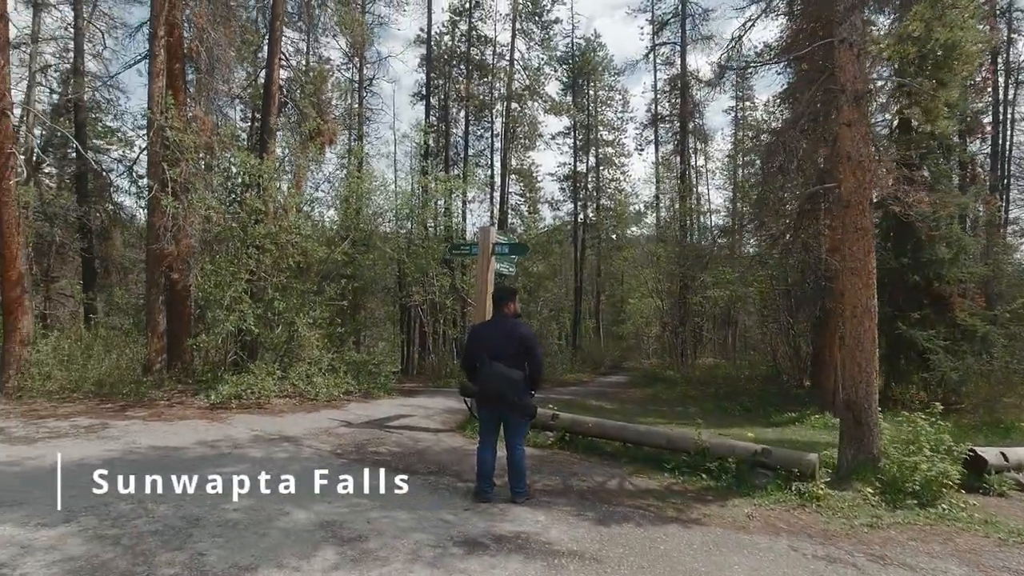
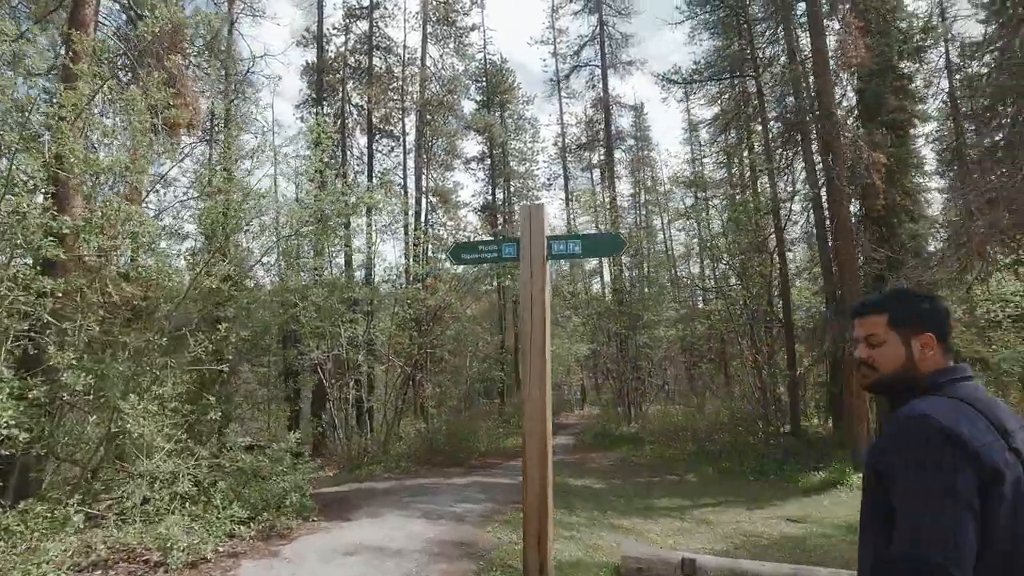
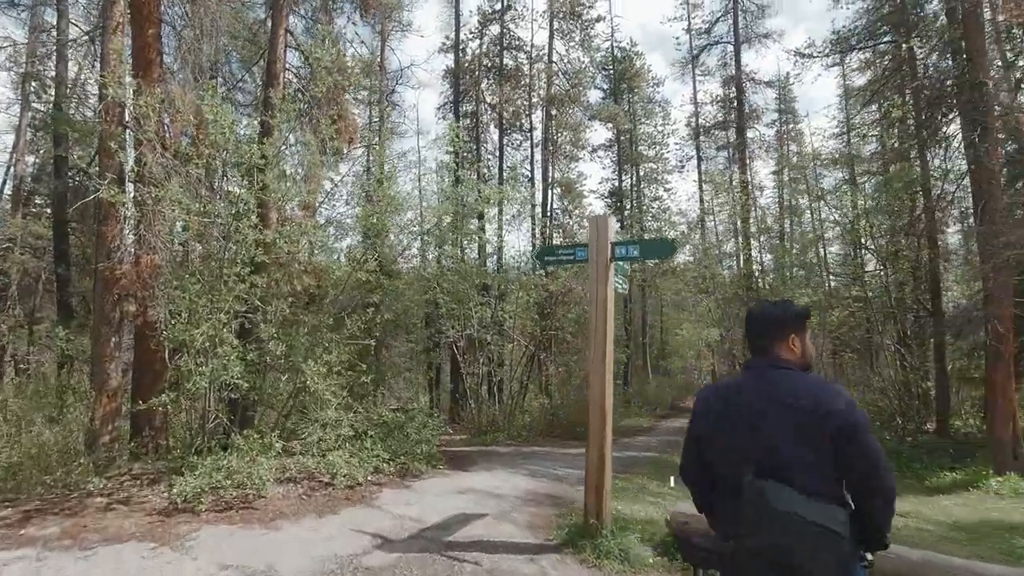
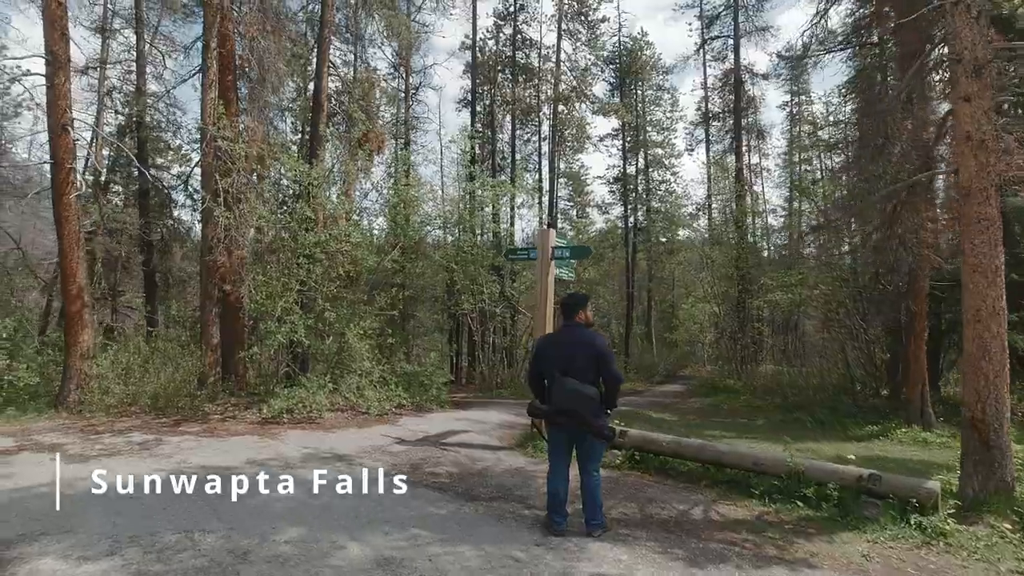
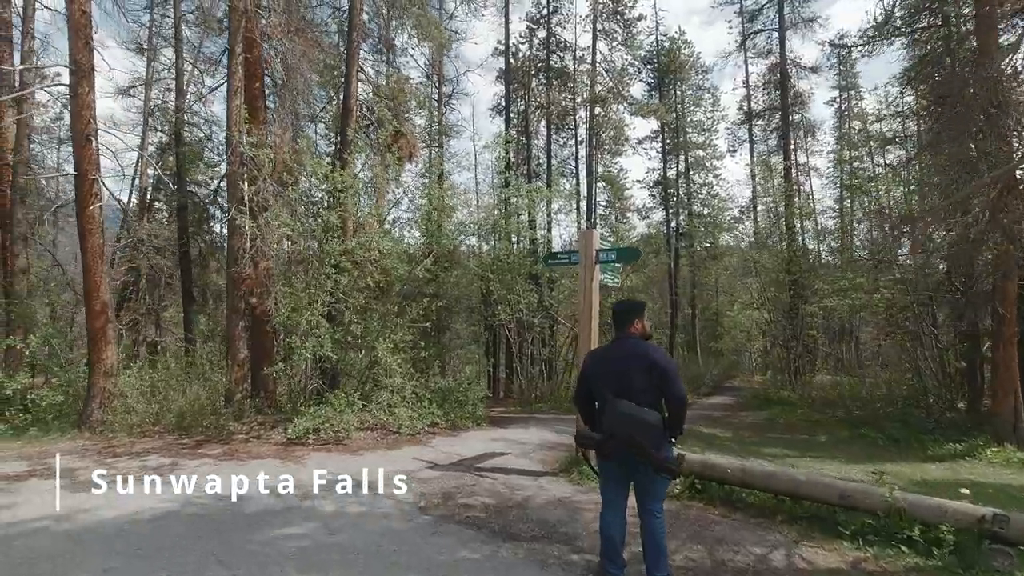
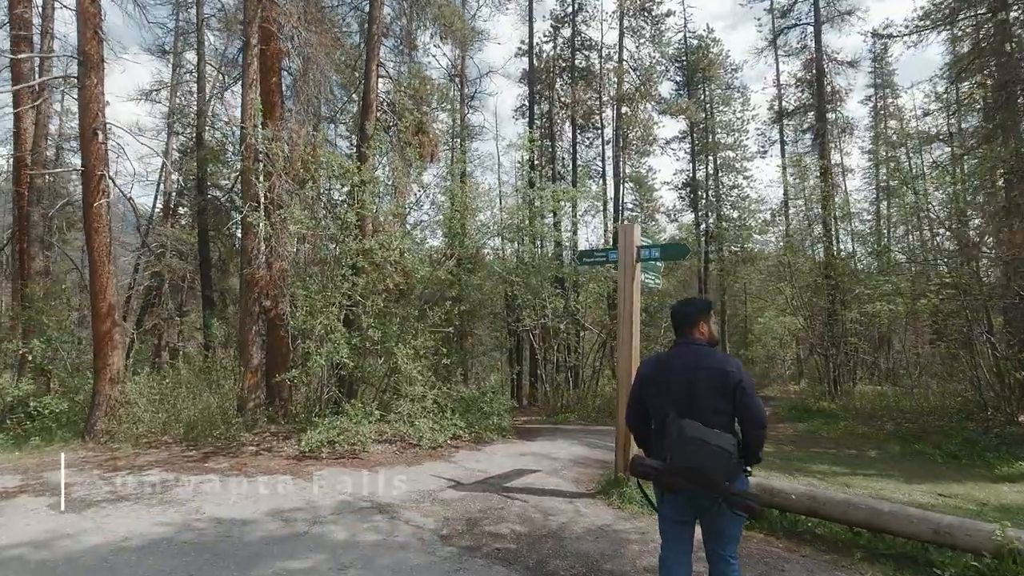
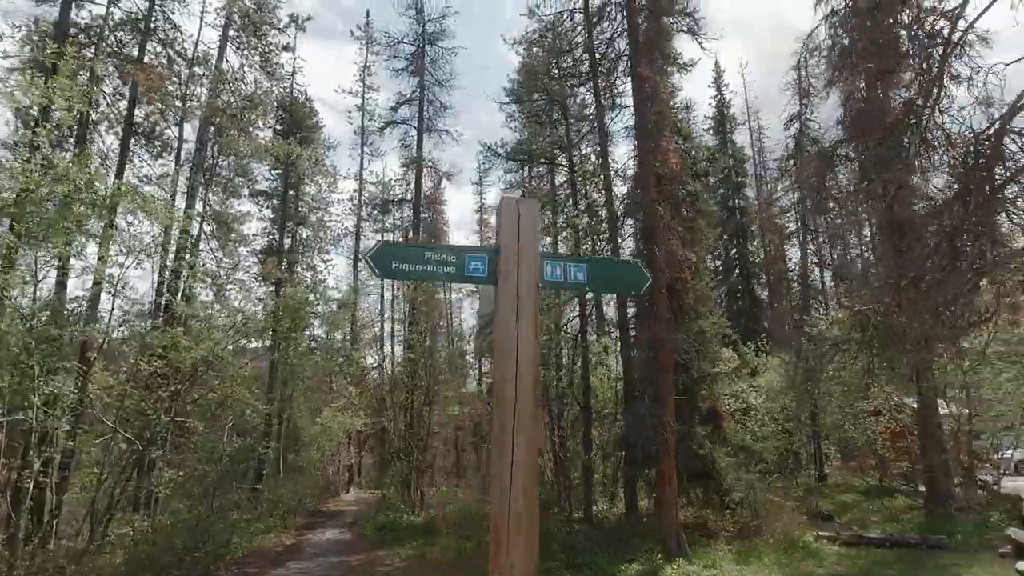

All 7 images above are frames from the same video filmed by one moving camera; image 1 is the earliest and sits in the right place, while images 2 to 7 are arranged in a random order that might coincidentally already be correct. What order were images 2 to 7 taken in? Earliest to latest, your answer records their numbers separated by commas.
4, 5, 6, 3, 2, 7
